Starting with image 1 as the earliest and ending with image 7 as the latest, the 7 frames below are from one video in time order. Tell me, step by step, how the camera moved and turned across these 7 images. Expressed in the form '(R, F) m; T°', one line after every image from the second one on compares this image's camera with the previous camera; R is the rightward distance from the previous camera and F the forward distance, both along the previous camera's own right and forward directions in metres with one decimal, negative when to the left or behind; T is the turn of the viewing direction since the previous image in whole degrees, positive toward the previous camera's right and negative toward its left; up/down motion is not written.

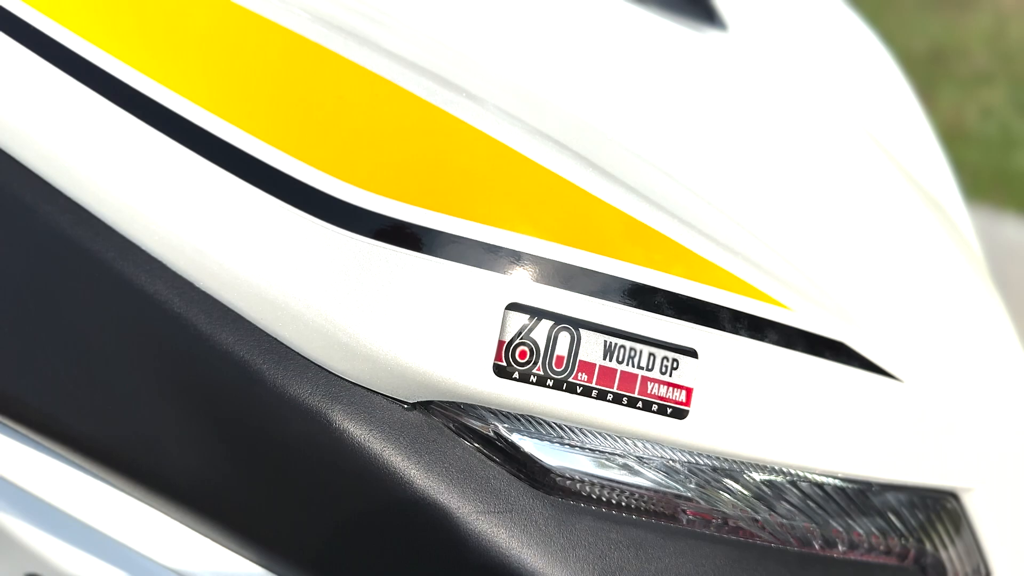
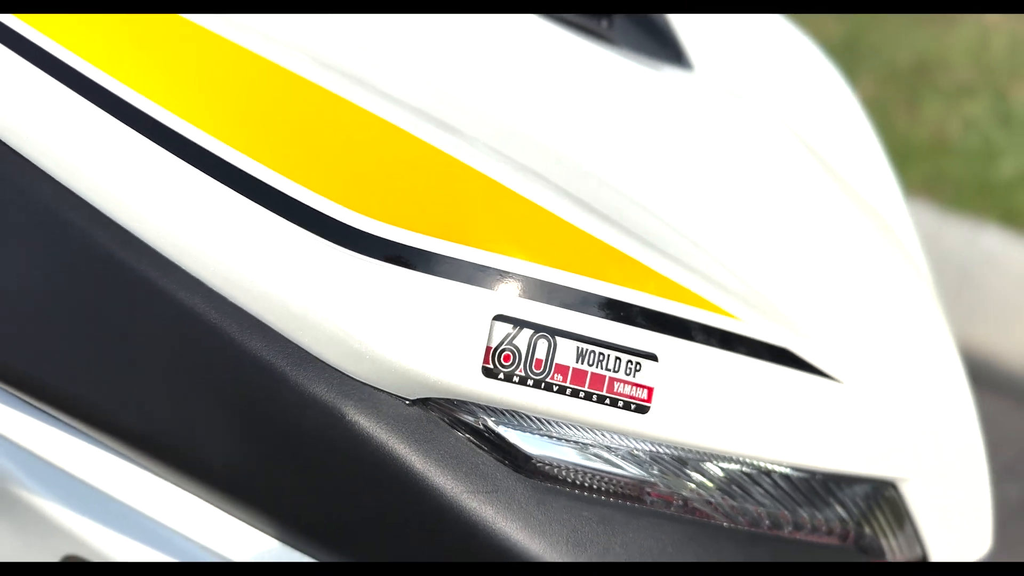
(0.0, -0.1) m; -2°
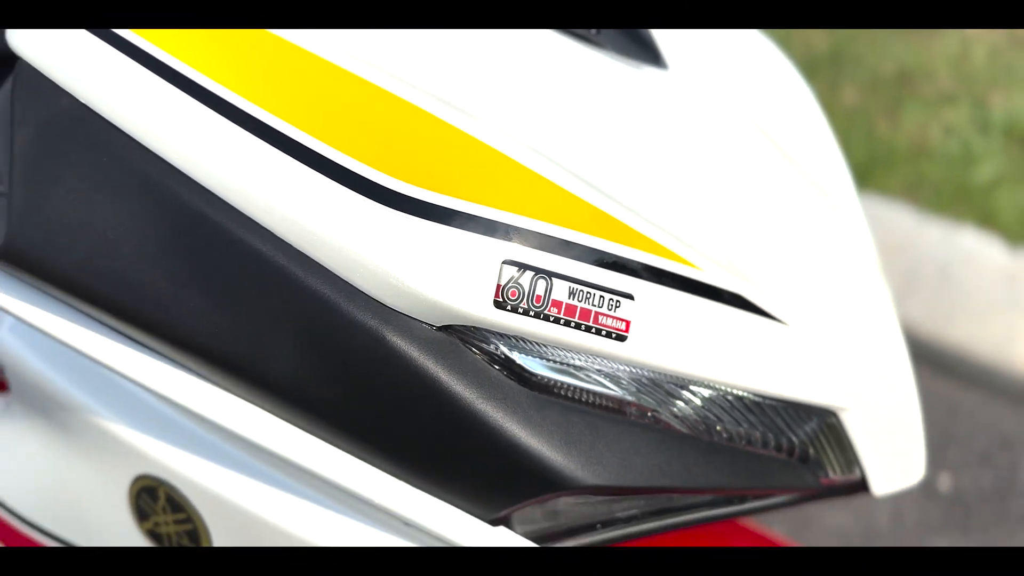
(0.0, -0.1) m; 0°
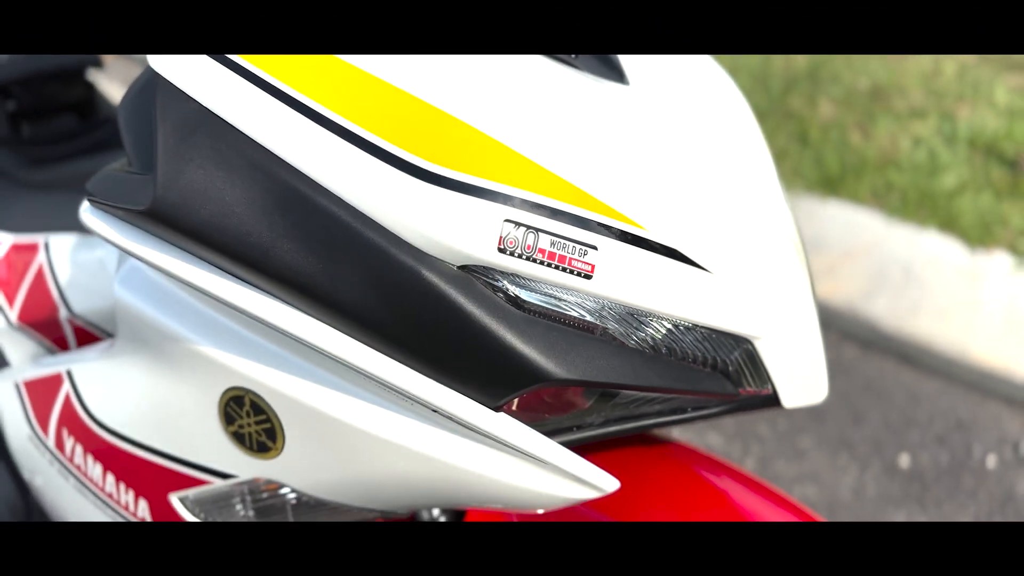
(0.0, -0.2) m; 0°
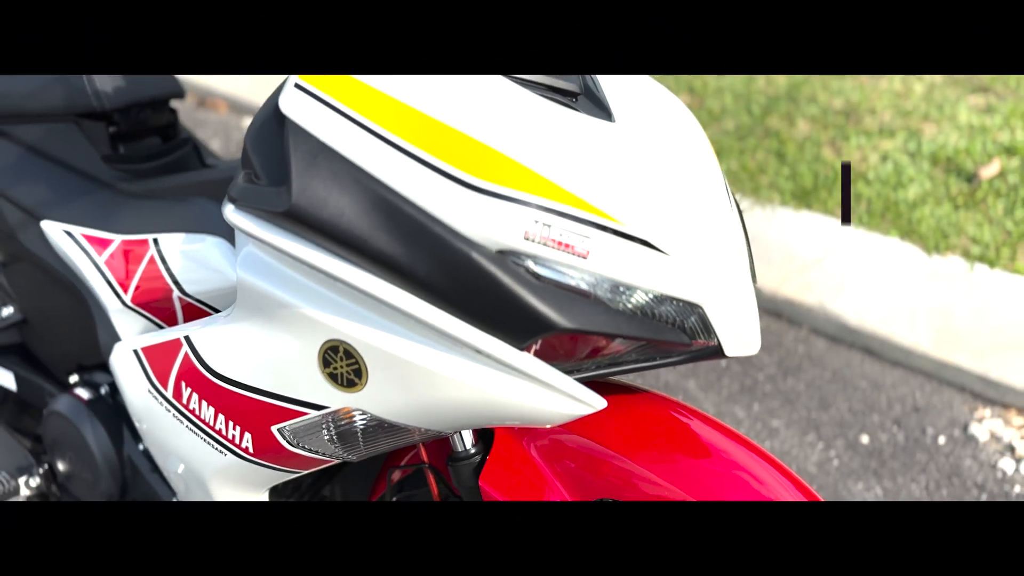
(0.0, -0.3) m; 0°
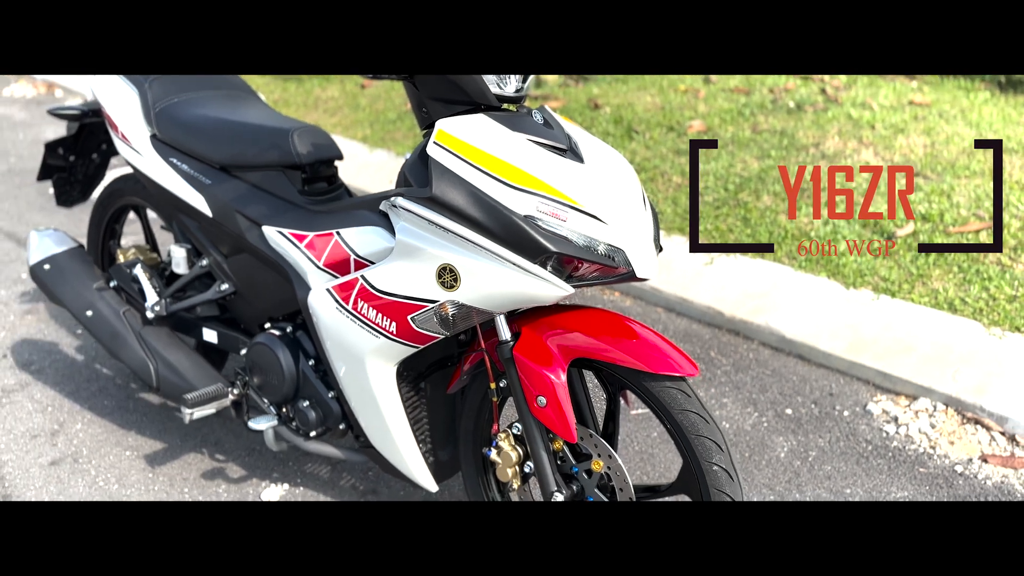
(0.0, -1.2) m; -2°
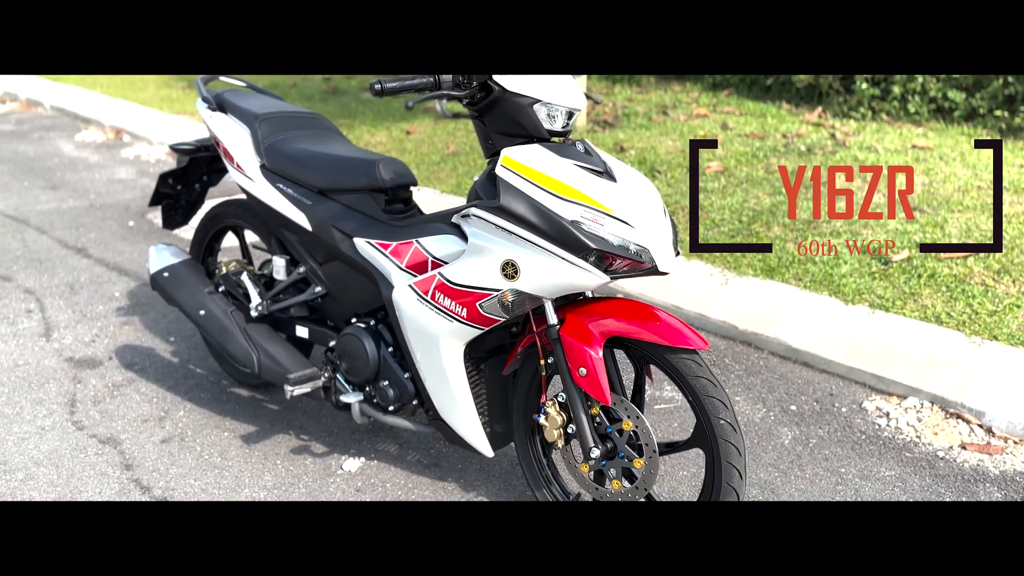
(-0.1, -0.6) m; -2°
